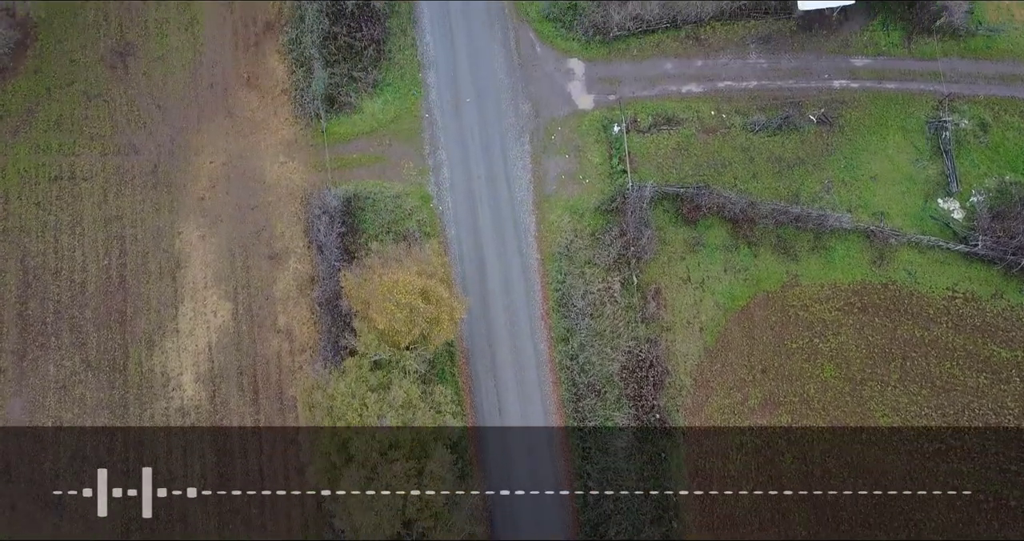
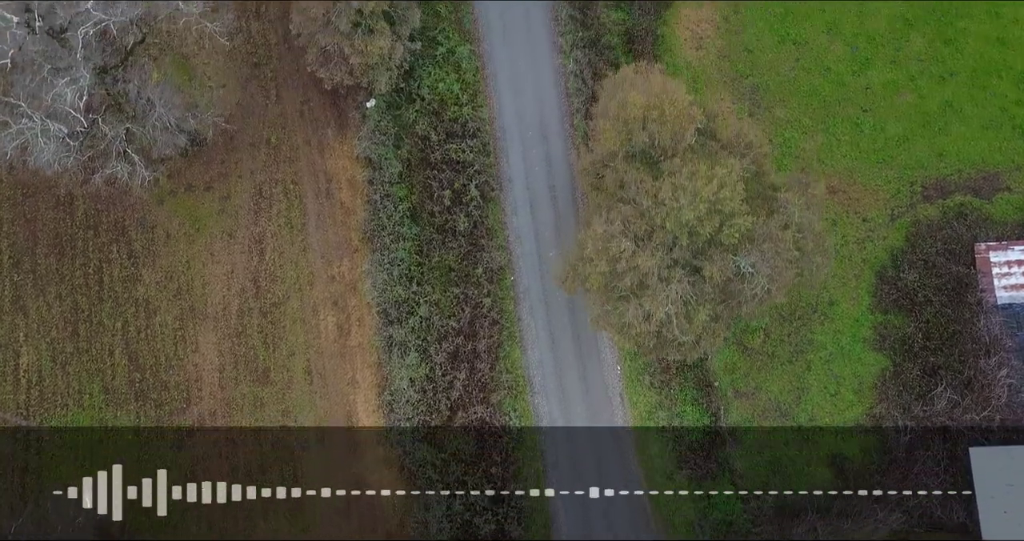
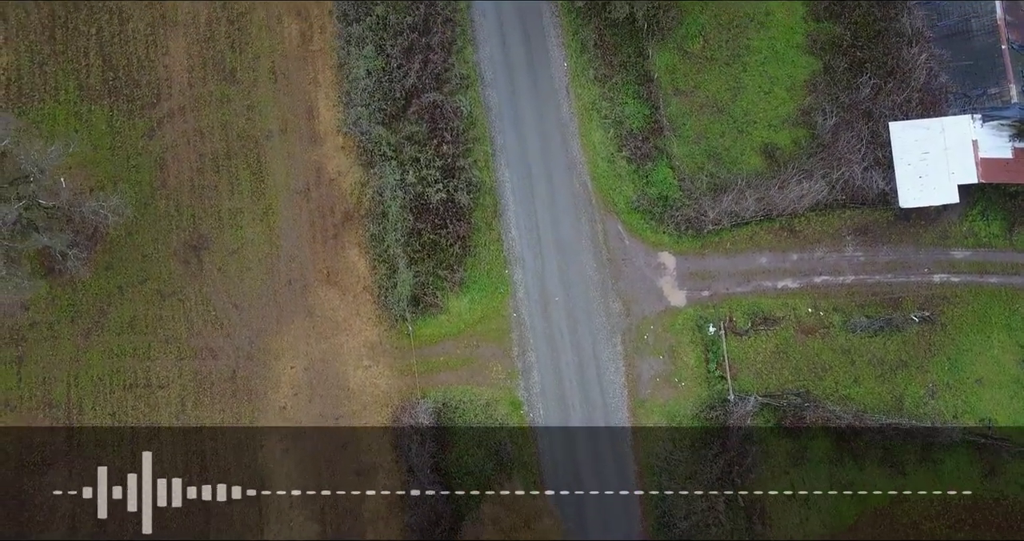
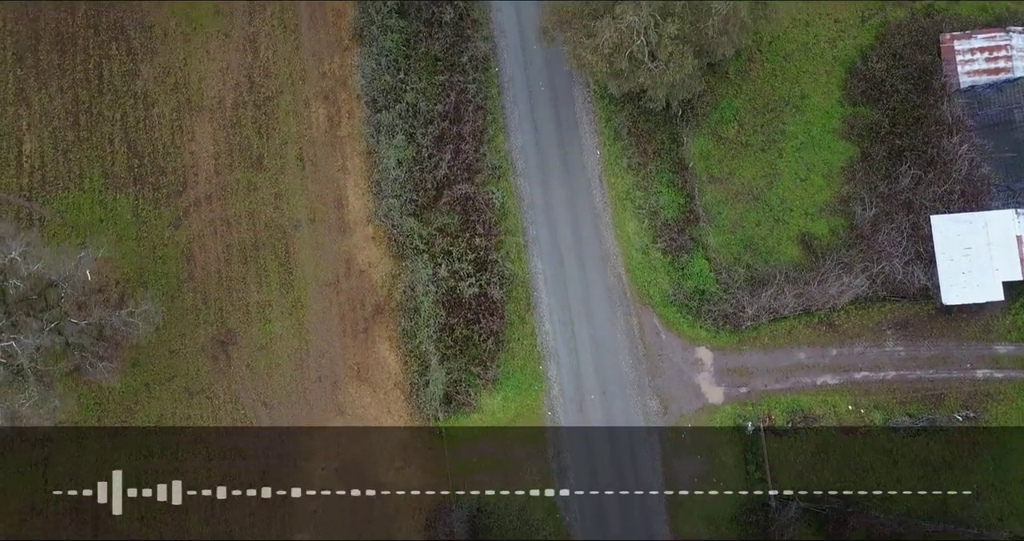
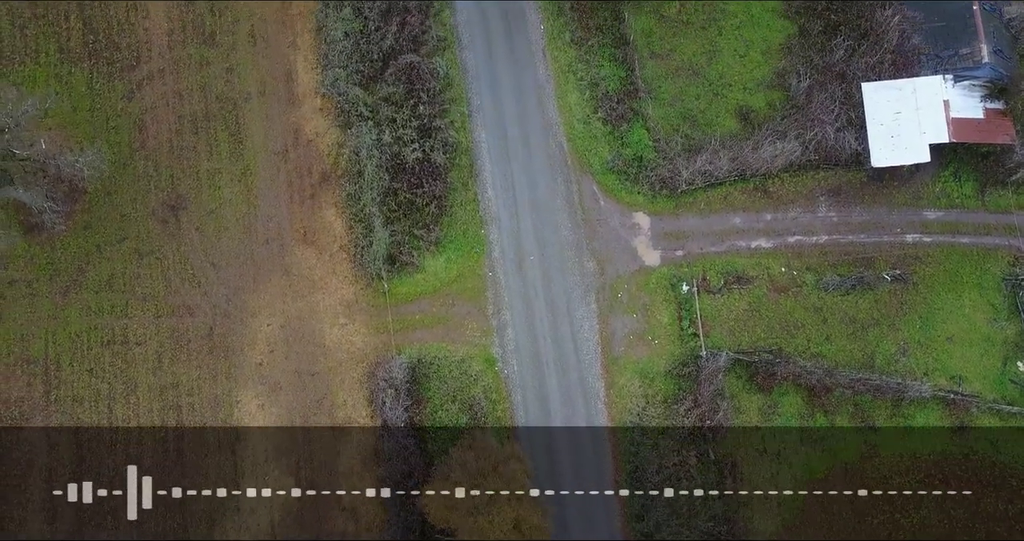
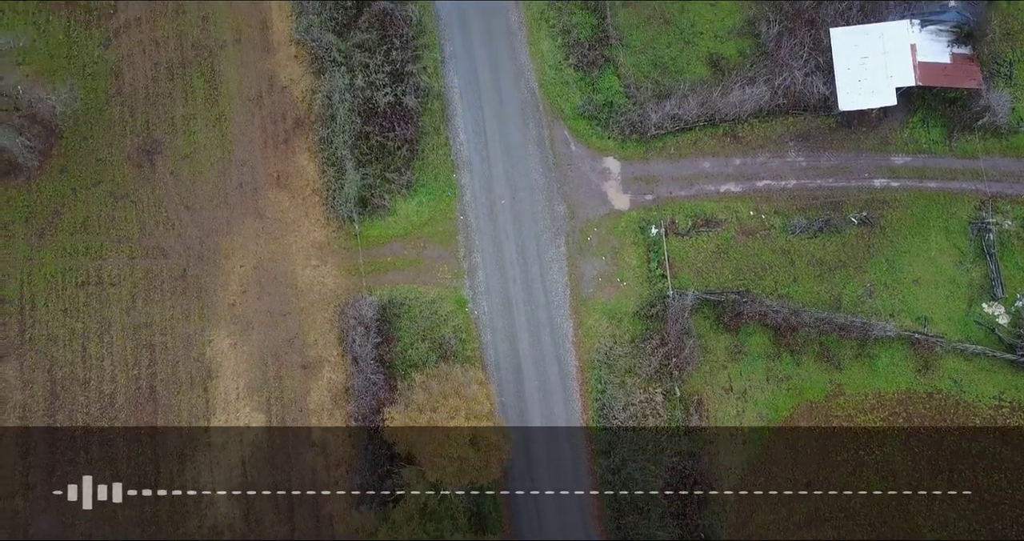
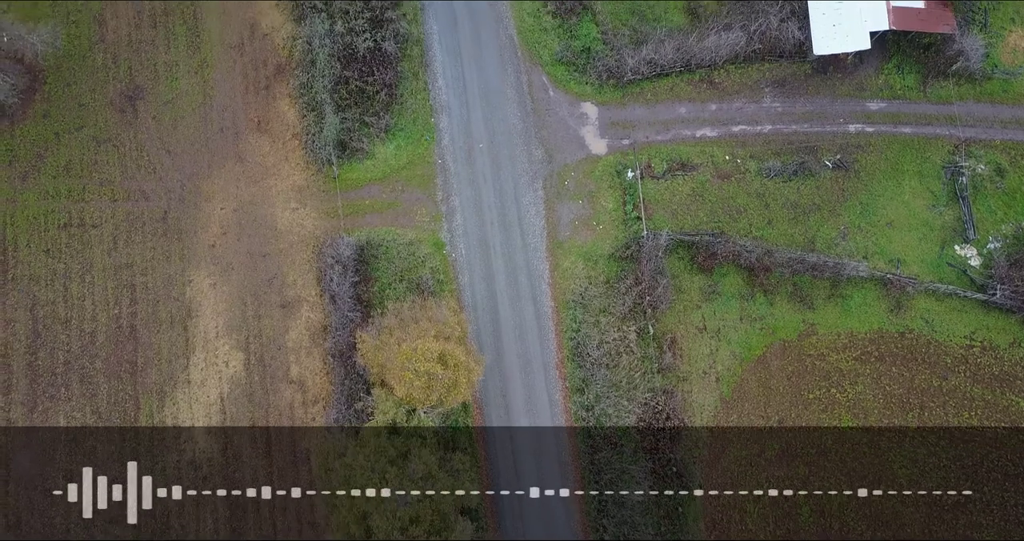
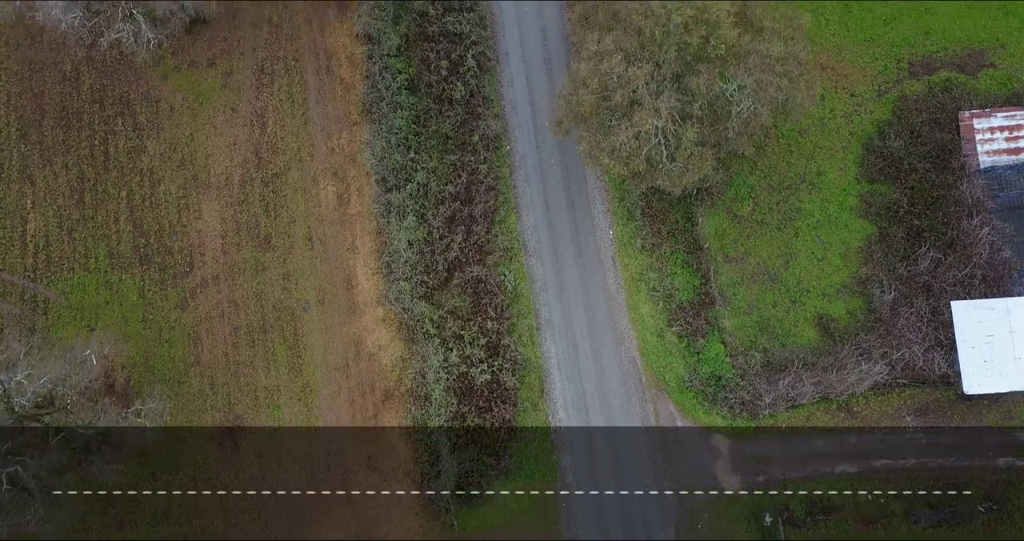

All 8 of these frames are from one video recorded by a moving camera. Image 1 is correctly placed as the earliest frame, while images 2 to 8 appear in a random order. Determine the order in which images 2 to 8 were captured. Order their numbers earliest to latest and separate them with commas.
7, 6, 5, 3, 4, 8, 2
